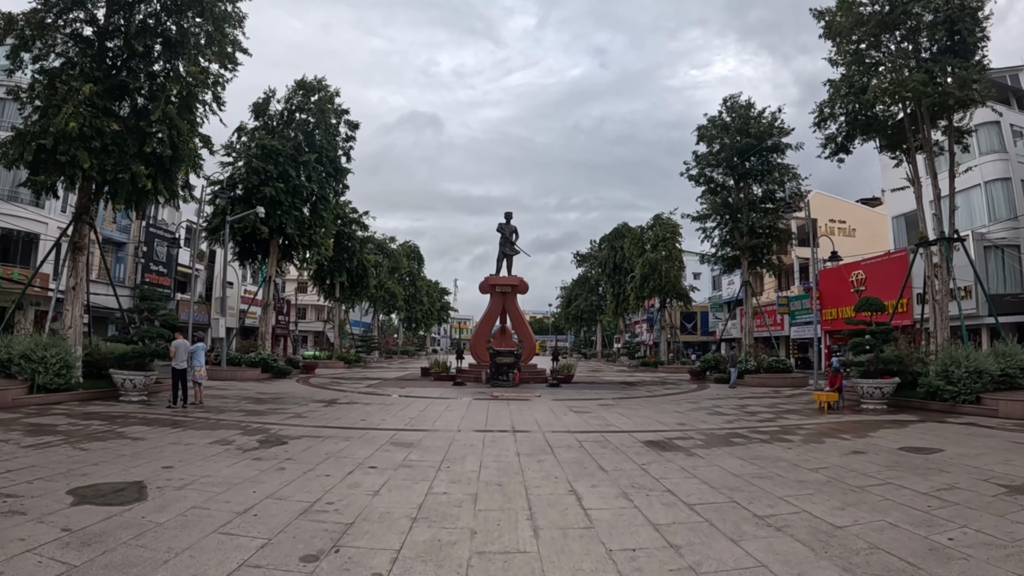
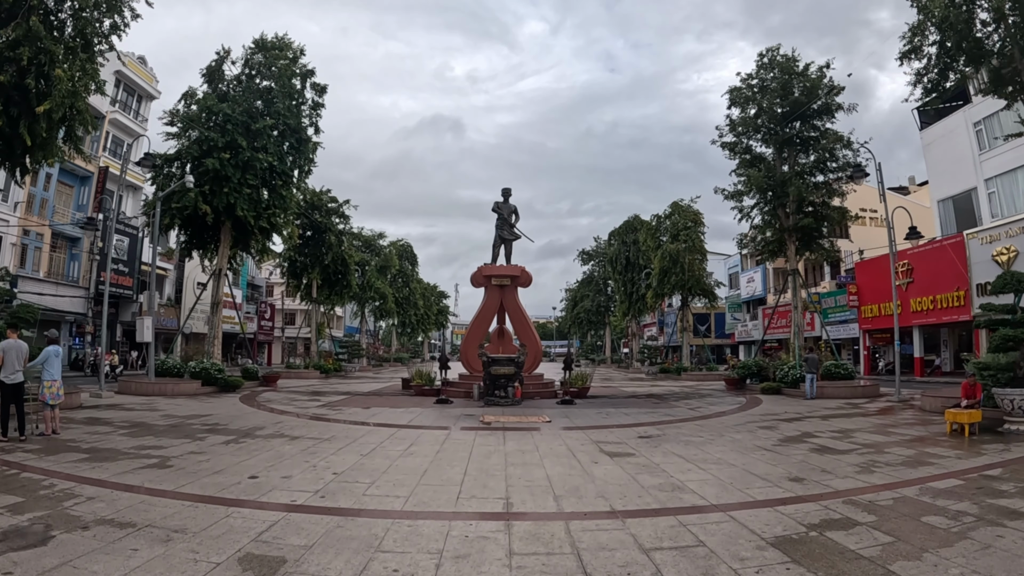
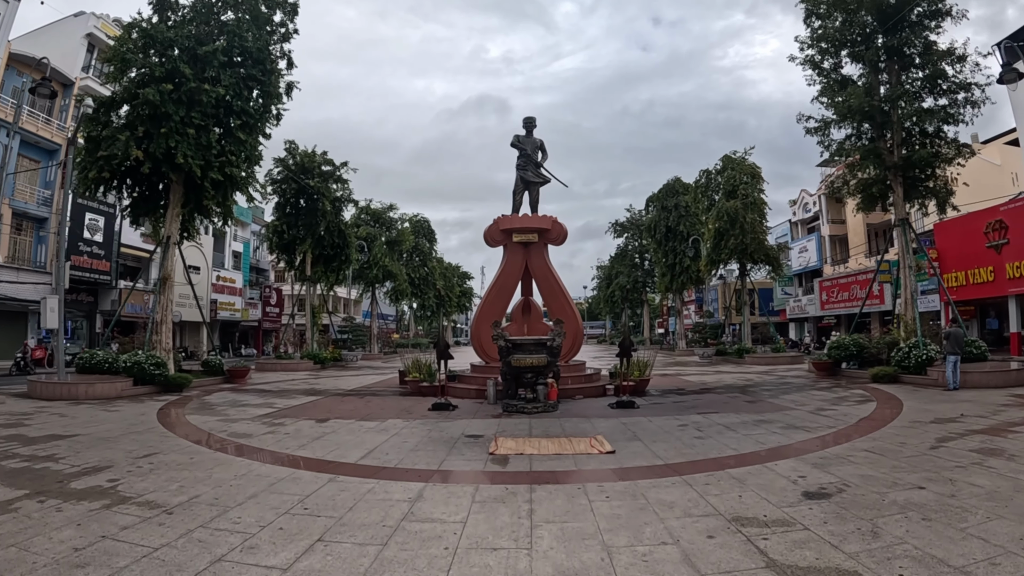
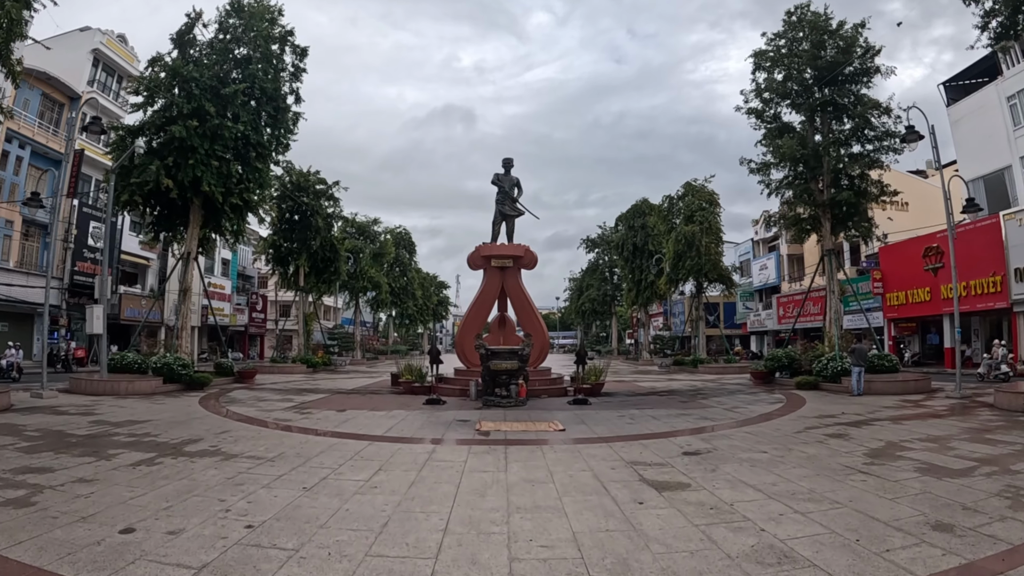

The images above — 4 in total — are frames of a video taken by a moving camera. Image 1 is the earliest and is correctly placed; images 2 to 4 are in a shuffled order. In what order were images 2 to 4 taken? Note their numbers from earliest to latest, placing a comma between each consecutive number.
2, 4, 3
